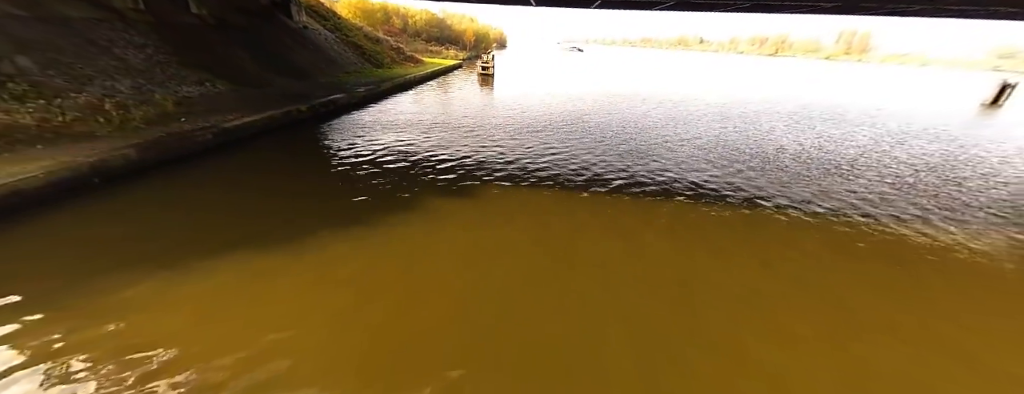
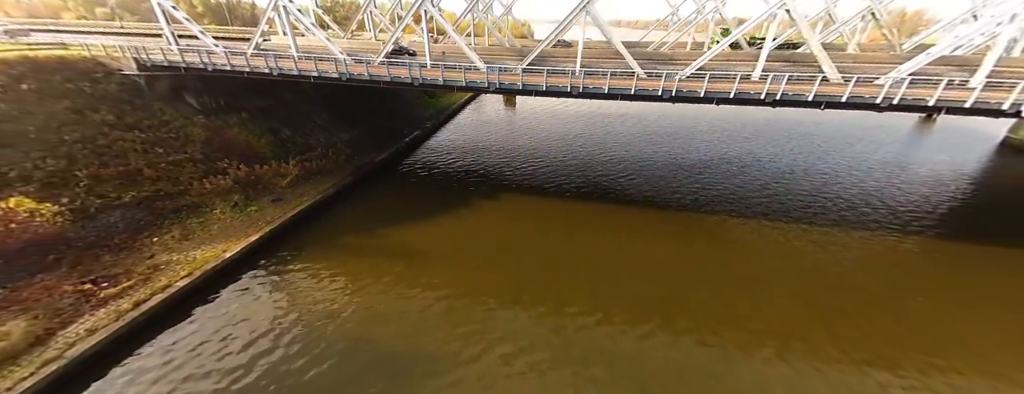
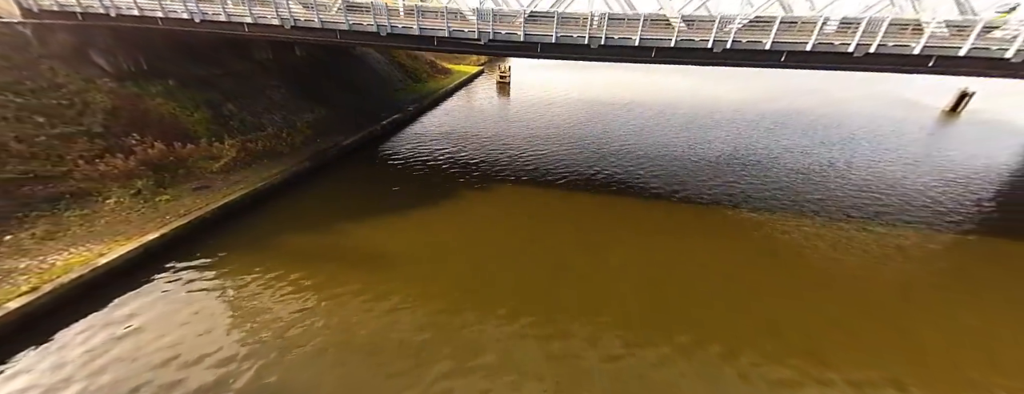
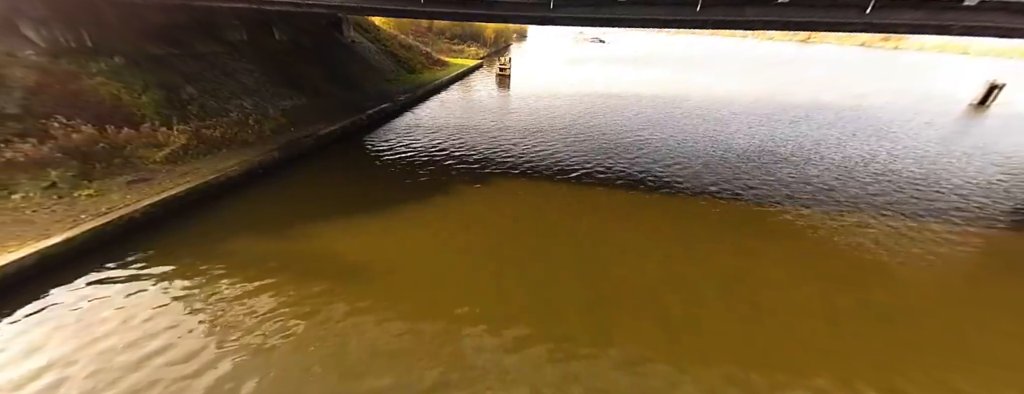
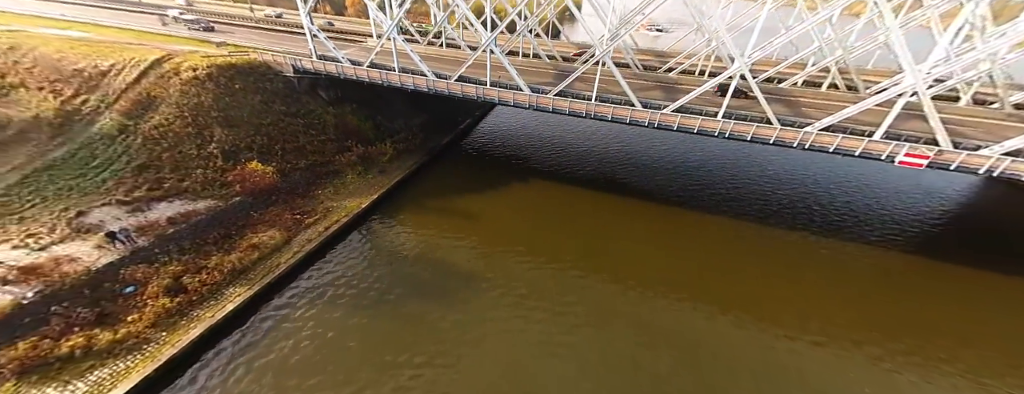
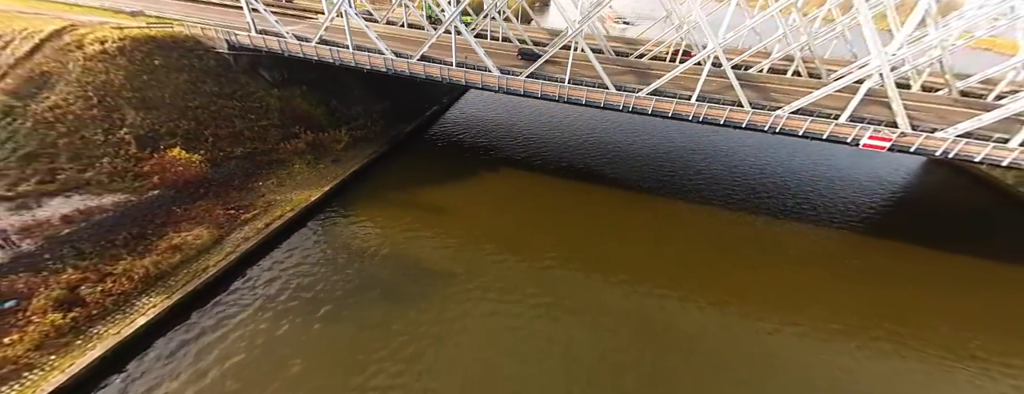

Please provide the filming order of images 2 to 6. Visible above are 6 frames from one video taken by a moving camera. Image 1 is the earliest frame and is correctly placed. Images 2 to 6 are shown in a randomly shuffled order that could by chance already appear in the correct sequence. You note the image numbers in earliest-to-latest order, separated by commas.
4, 3, 2, 6, 5
